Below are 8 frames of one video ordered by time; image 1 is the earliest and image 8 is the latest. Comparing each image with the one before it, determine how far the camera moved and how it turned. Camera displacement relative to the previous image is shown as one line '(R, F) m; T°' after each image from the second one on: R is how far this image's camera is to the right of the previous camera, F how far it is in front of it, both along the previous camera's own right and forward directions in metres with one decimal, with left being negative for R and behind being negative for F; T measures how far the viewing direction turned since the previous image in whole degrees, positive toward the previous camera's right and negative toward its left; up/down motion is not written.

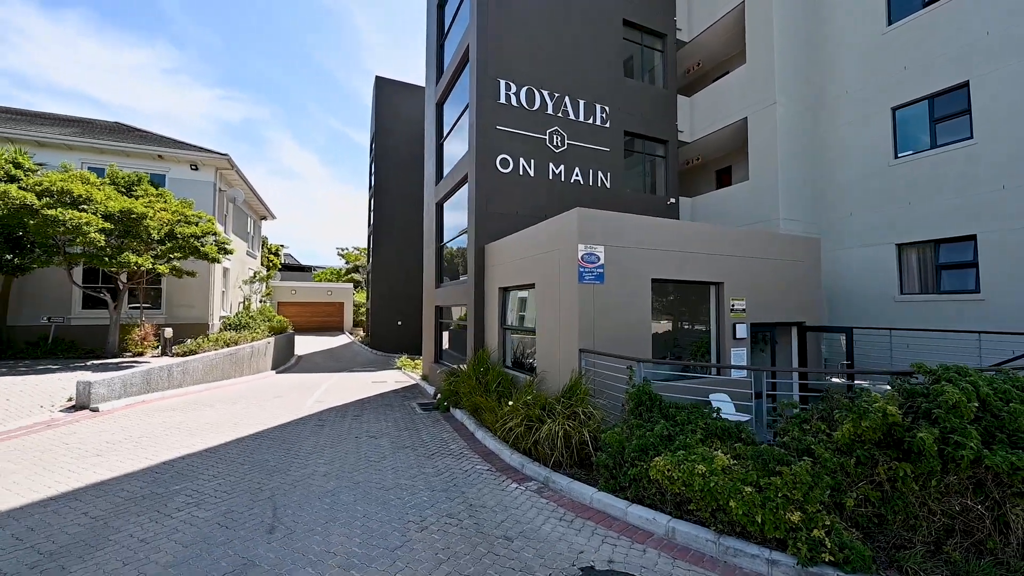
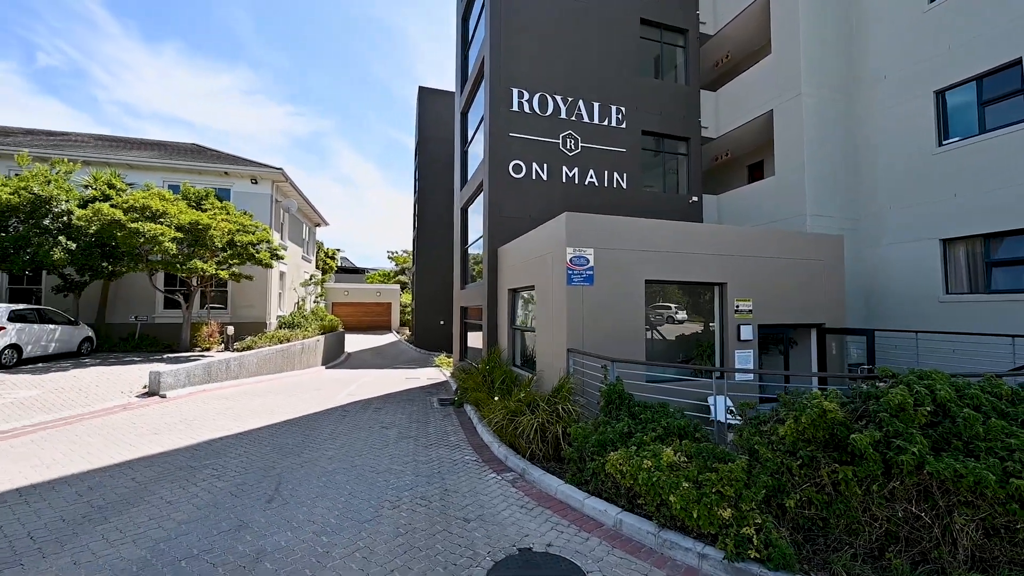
(+0.9, -0.3) m; -7°
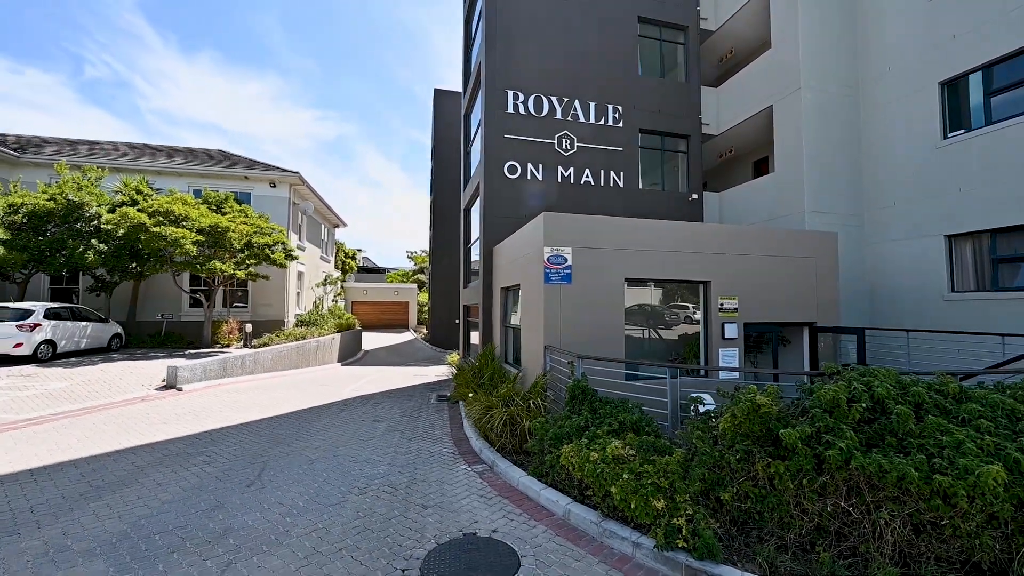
(+0.7, -0.2) m; -3°
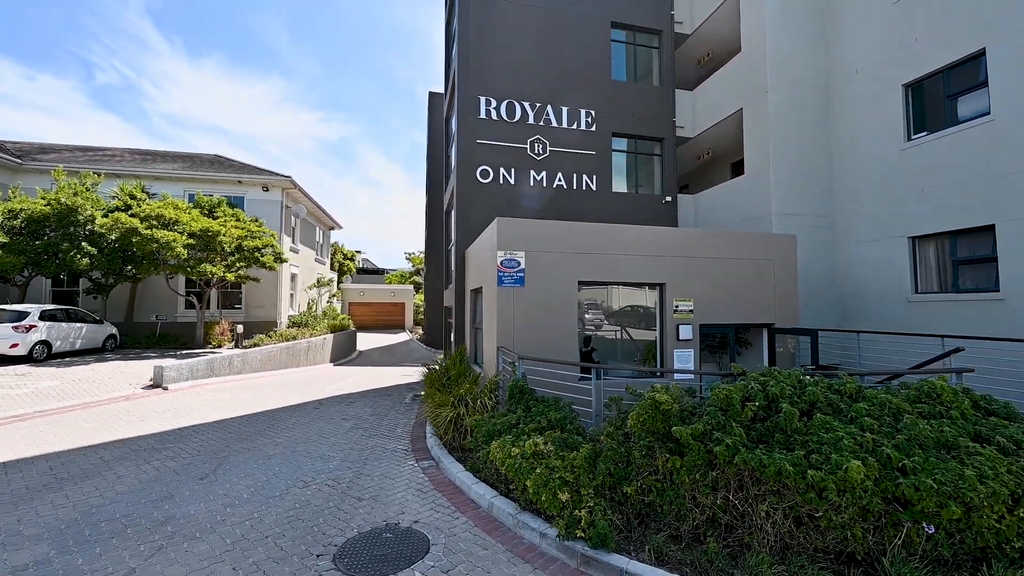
(+0.8, -0.2) m; -1°
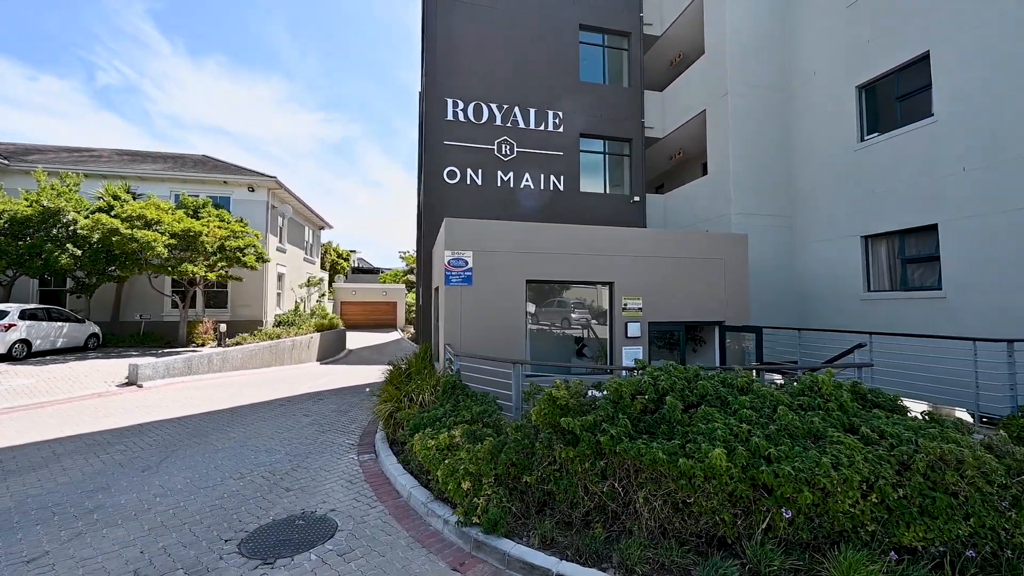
(+0.9, -0.2) m; 0°
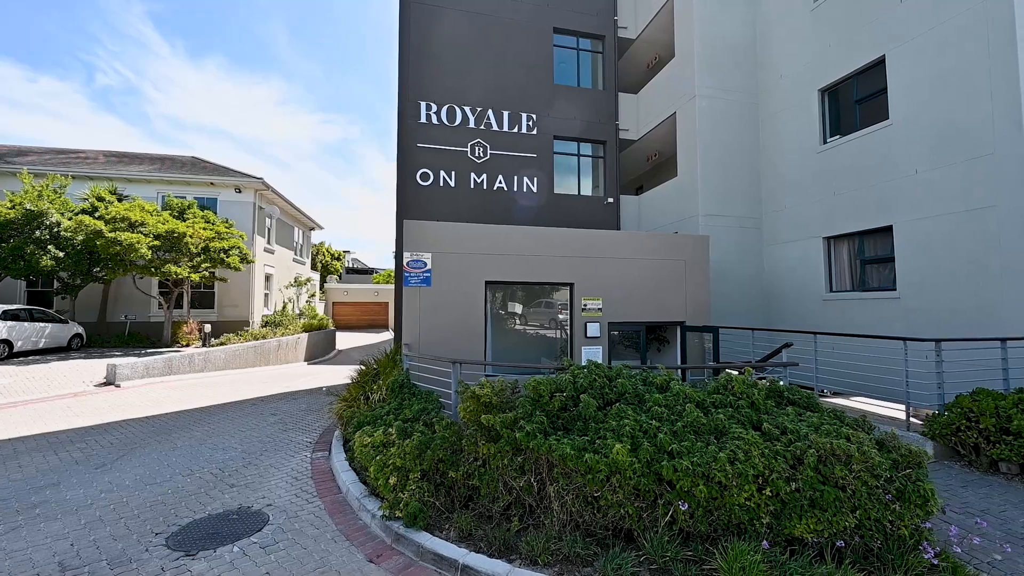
(+0.7, -0.1) m; 0°
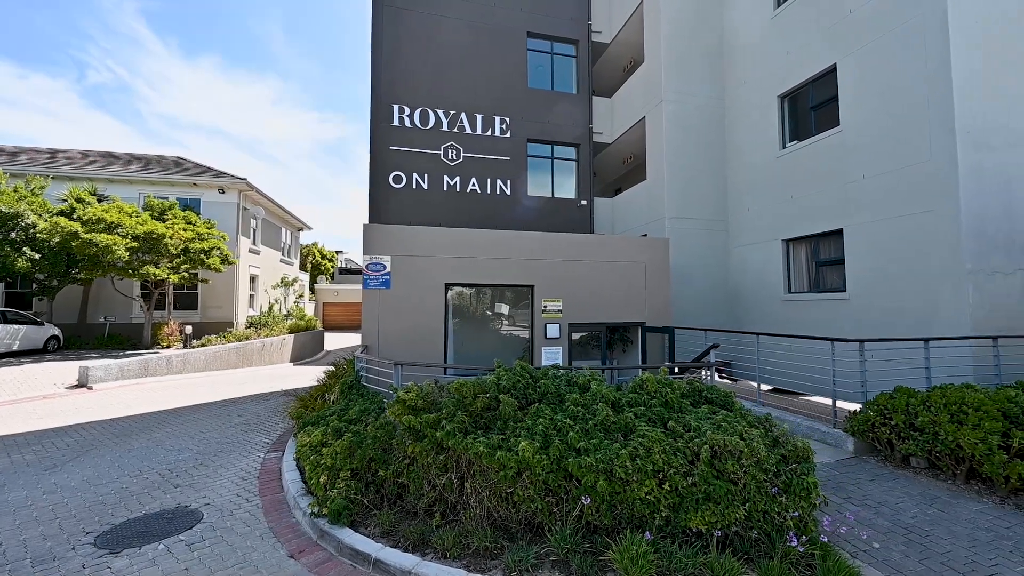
(+0.7, -0.1) m; +1°
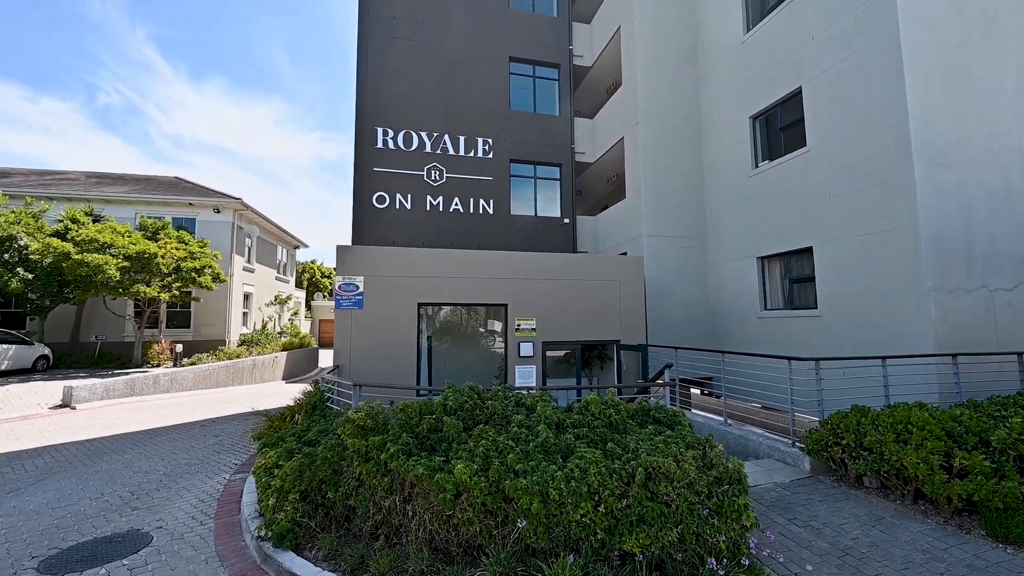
(+0.5, -0.1) m; 0°
